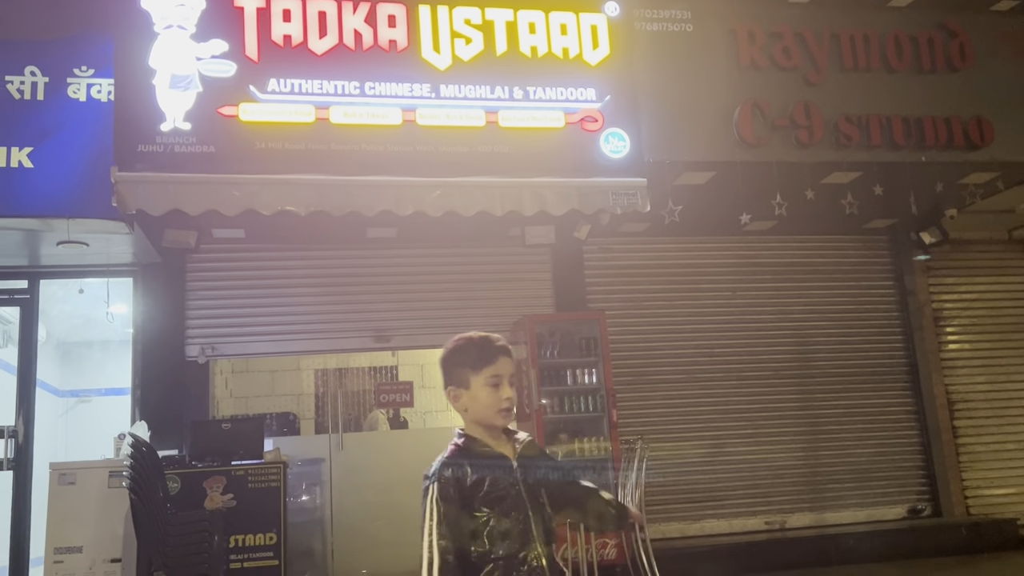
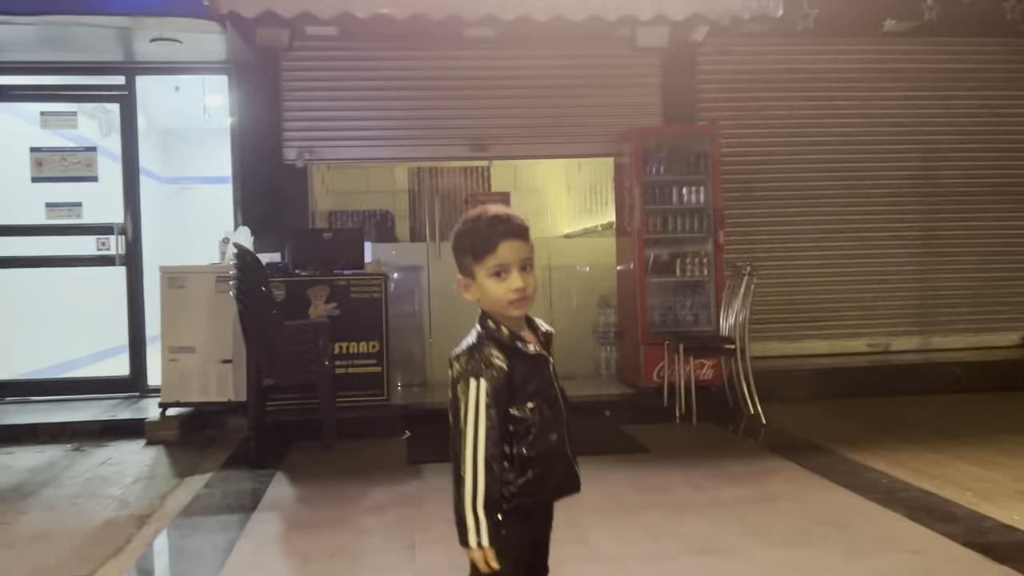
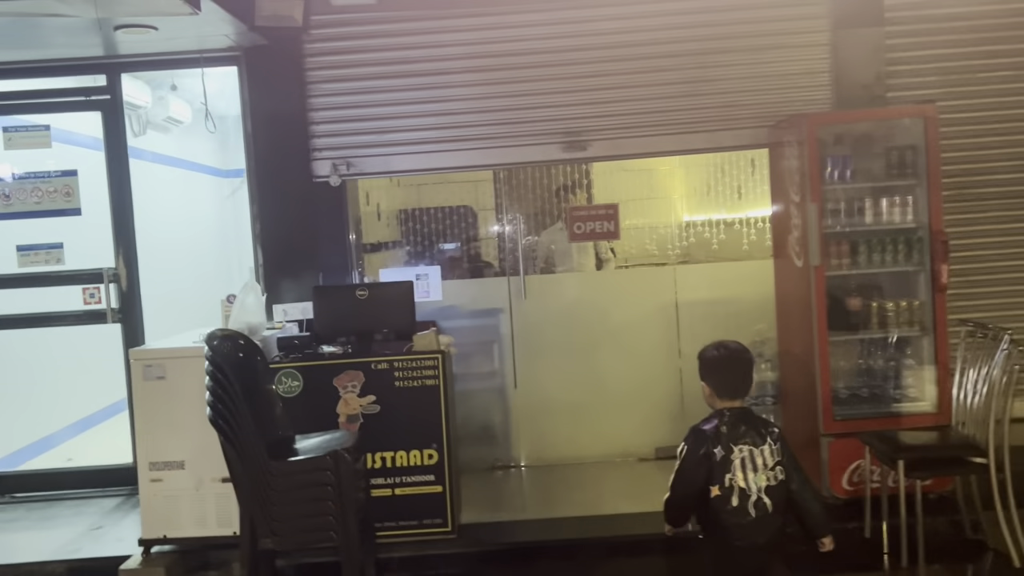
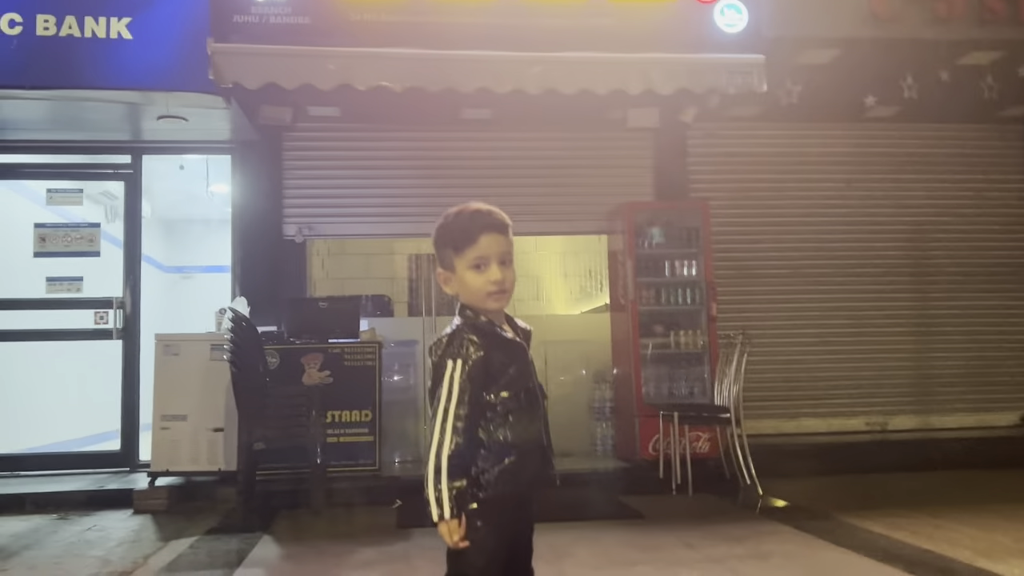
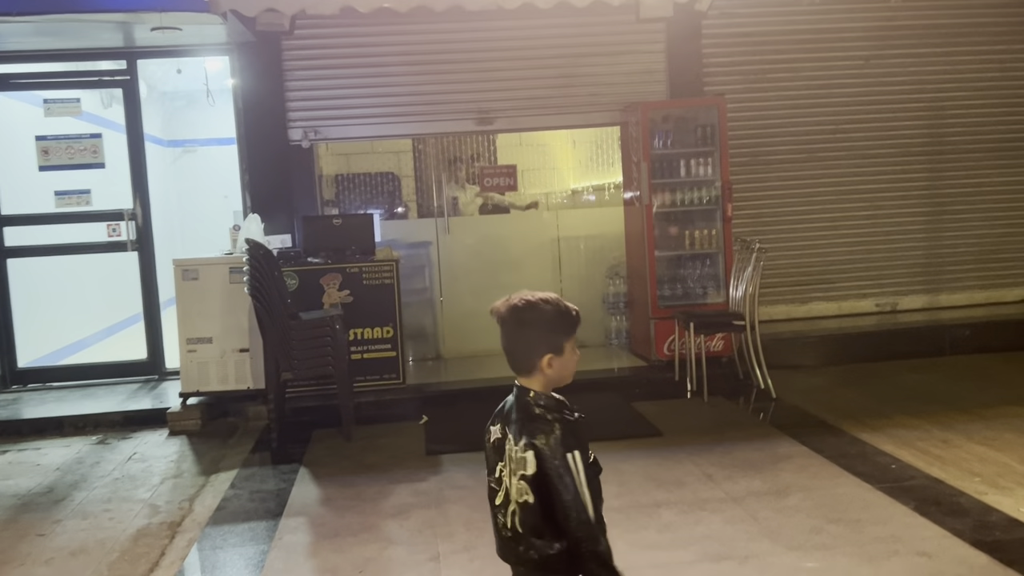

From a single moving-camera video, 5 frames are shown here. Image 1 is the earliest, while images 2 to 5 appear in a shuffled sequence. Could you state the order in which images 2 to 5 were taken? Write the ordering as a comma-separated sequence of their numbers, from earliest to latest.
4, 2, 5, 3
